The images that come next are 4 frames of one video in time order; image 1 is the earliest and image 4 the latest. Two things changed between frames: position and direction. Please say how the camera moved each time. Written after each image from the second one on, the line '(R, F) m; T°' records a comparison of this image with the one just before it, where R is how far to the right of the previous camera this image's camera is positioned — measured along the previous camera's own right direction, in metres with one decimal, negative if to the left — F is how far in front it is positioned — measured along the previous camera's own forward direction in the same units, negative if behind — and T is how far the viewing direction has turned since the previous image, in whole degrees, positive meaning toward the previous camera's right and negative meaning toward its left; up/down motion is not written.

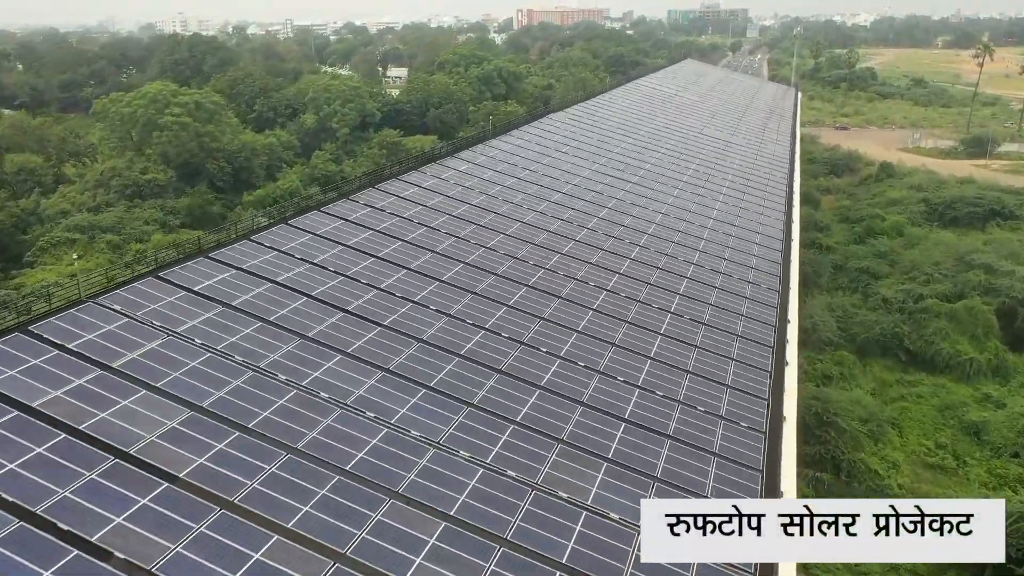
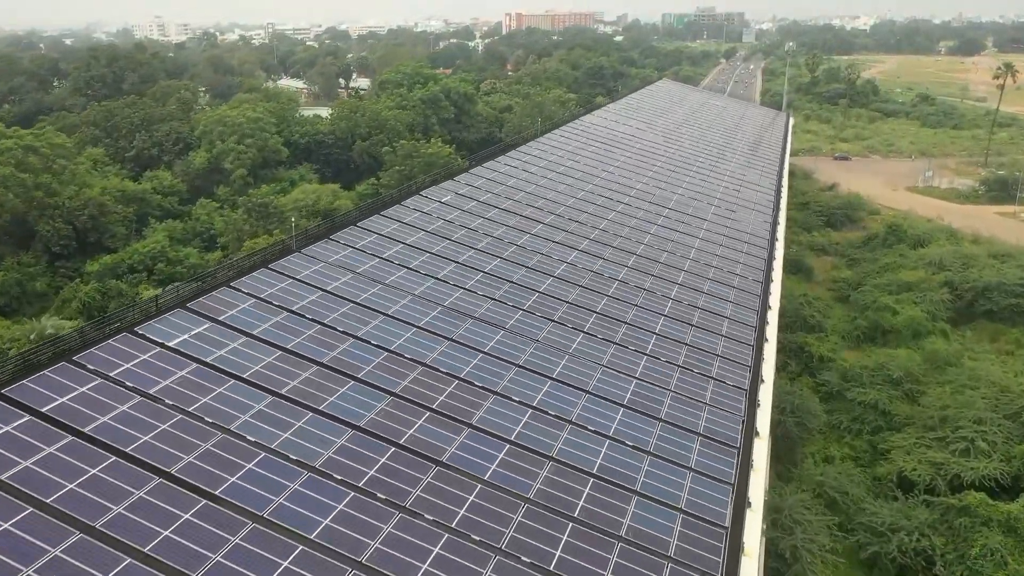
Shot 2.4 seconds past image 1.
(+5.8, +11.5) m; 0°
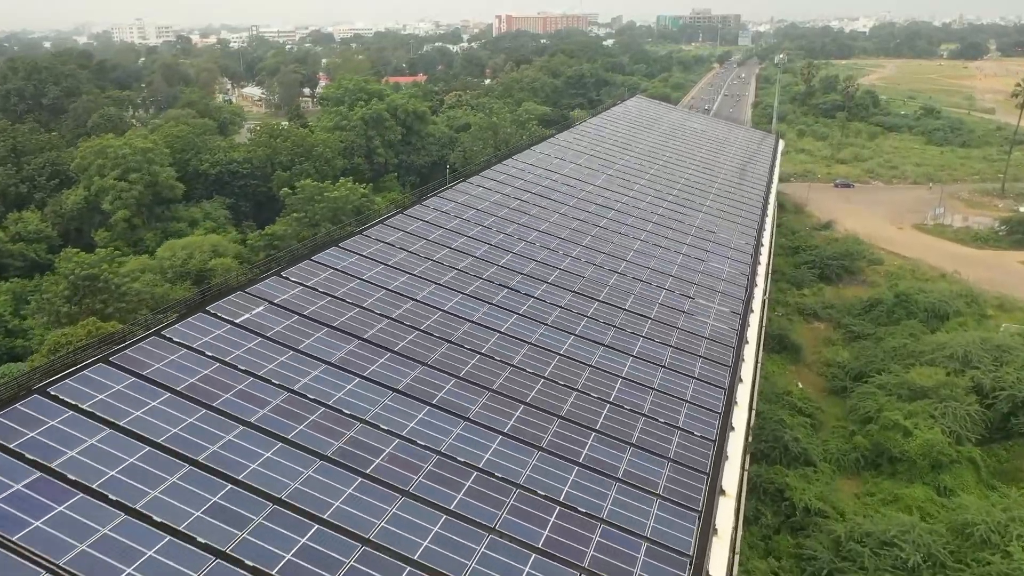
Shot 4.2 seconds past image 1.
(+4.7, +8.9) m; 0°
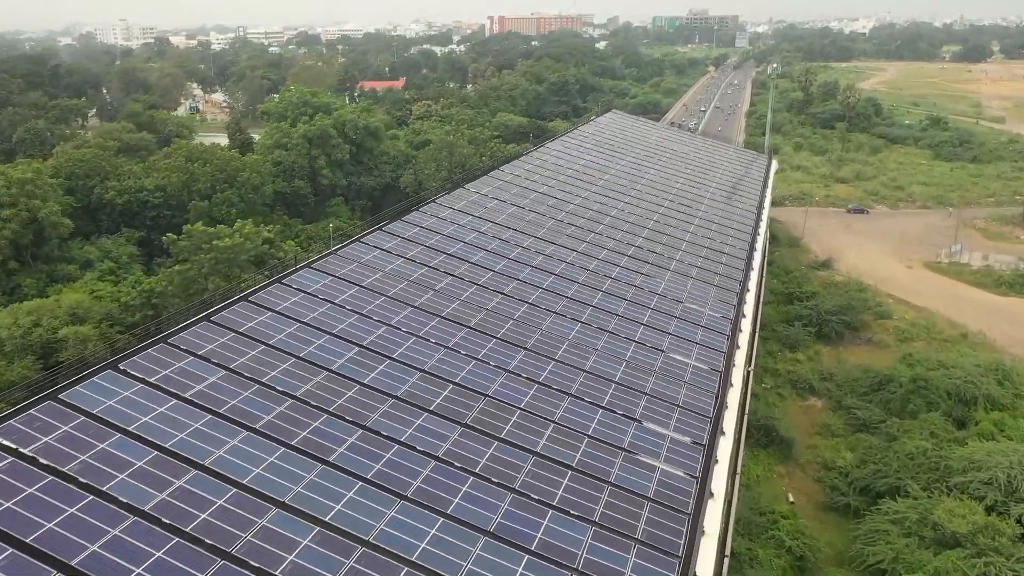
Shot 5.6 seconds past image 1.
(+3.5, +7.2) m; 0°
